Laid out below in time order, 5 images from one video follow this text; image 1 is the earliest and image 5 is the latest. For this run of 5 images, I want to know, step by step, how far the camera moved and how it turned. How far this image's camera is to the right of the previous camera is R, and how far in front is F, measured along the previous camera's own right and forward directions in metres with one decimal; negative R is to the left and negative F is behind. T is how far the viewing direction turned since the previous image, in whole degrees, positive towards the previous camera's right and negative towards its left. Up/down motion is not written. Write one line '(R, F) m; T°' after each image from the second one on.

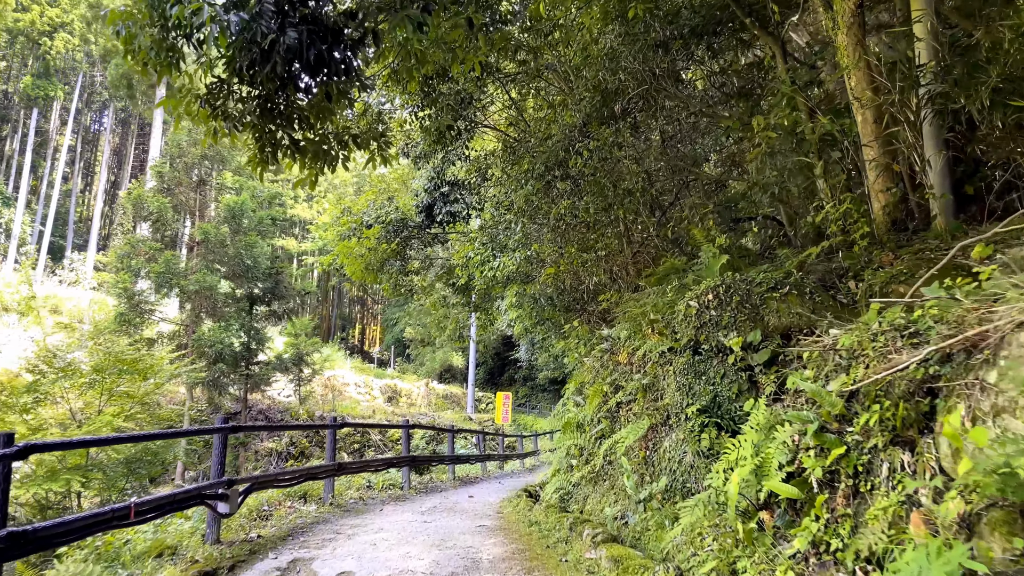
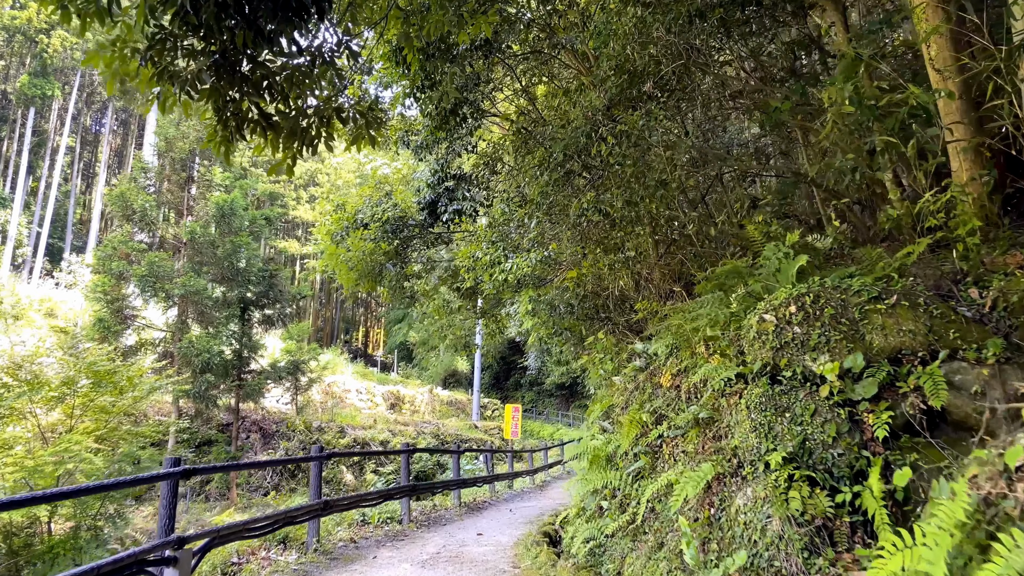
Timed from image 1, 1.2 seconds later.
(-0.1, +0.7) m; 0°
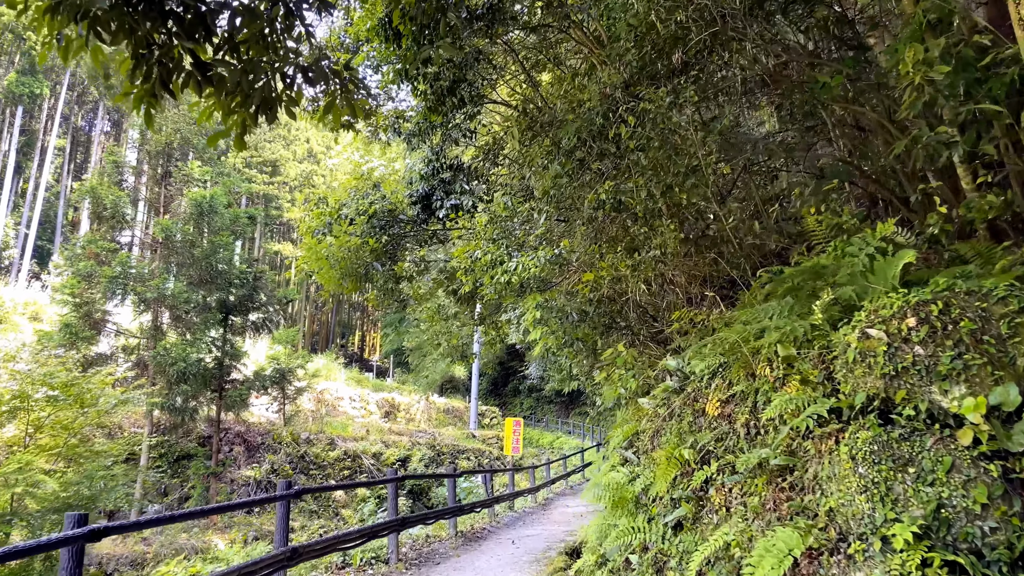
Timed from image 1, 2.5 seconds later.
(0.0, +0.7) m; 0°
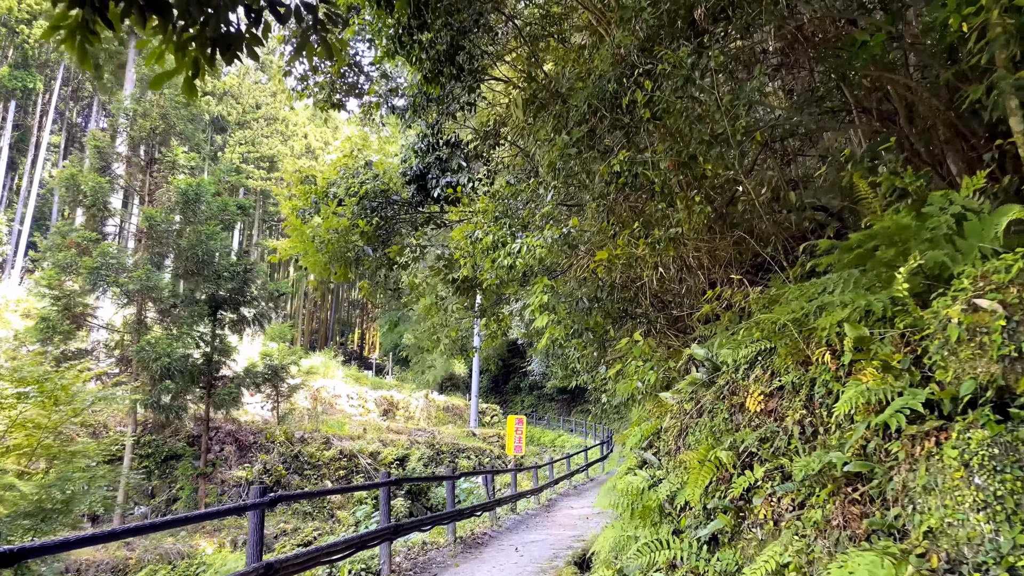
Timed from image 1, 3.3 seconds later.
(0.0, +0.4) m; 0°
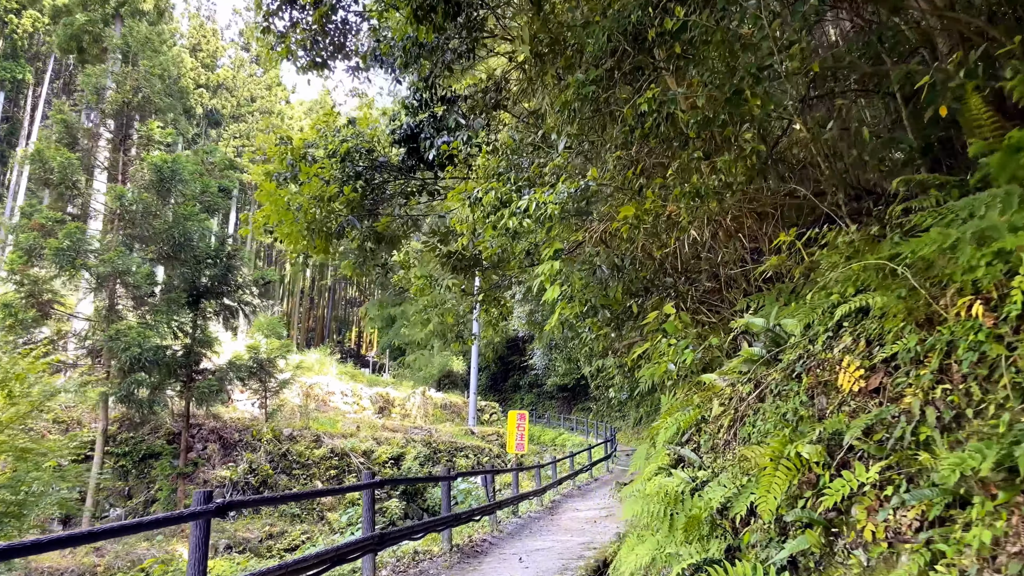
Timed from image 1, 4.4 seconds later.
(0.0, +0.6) m; 0°
